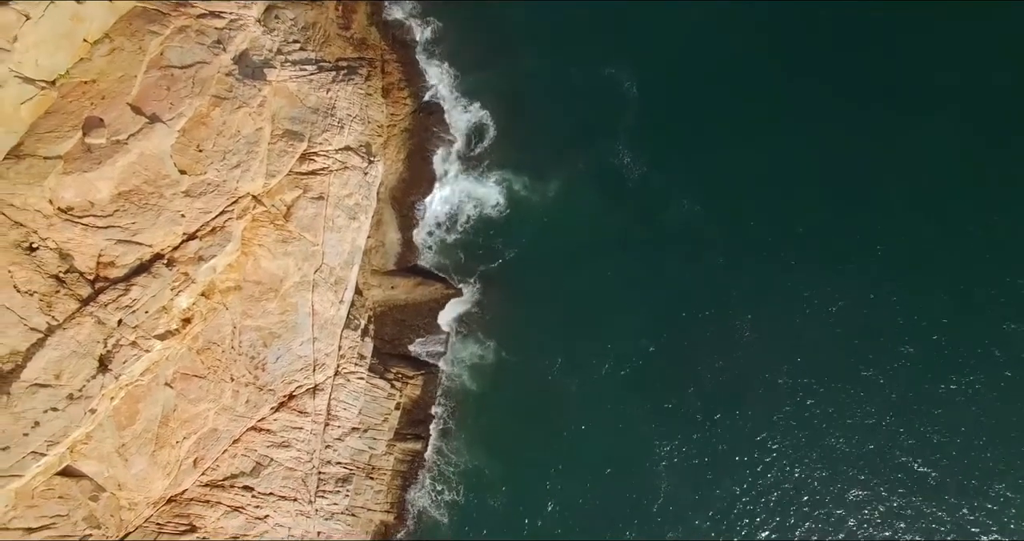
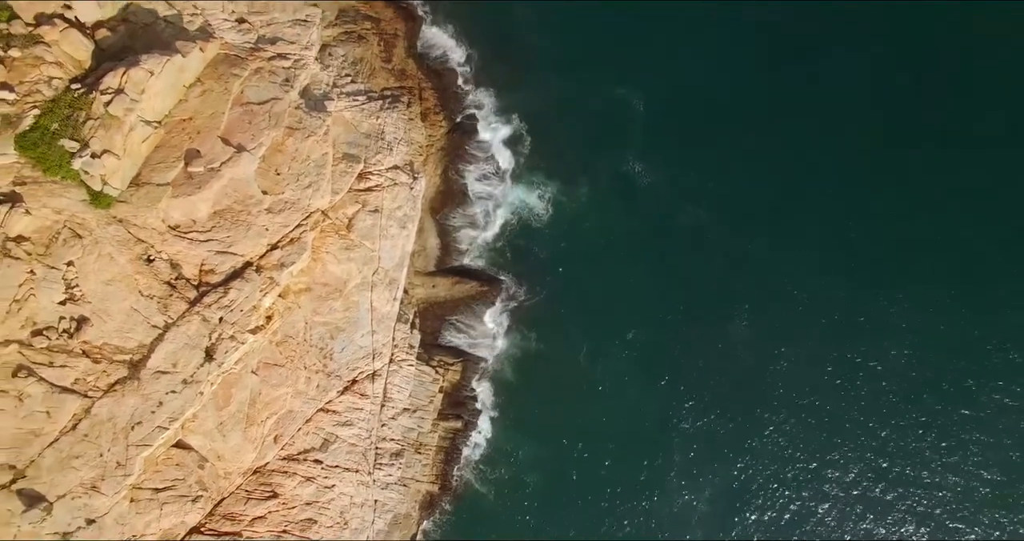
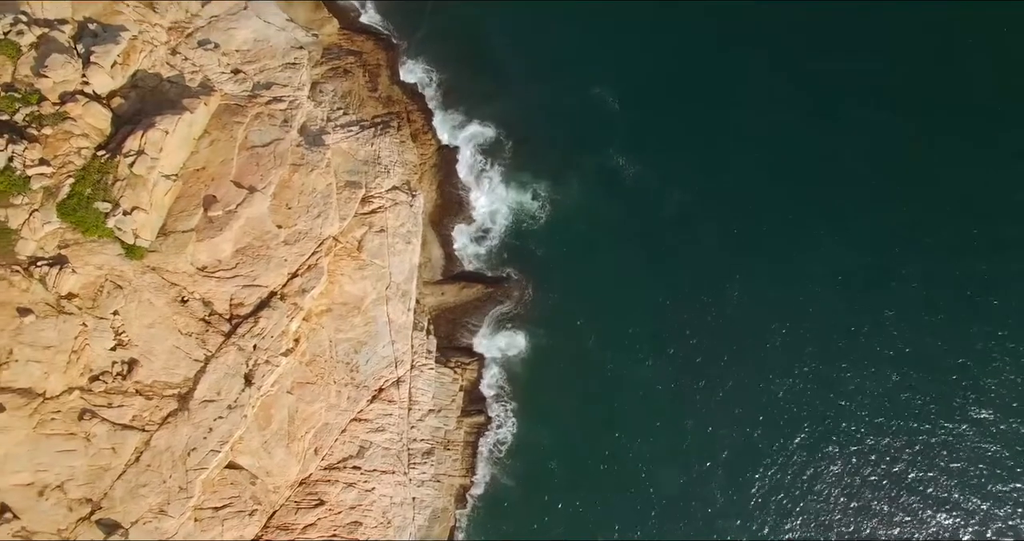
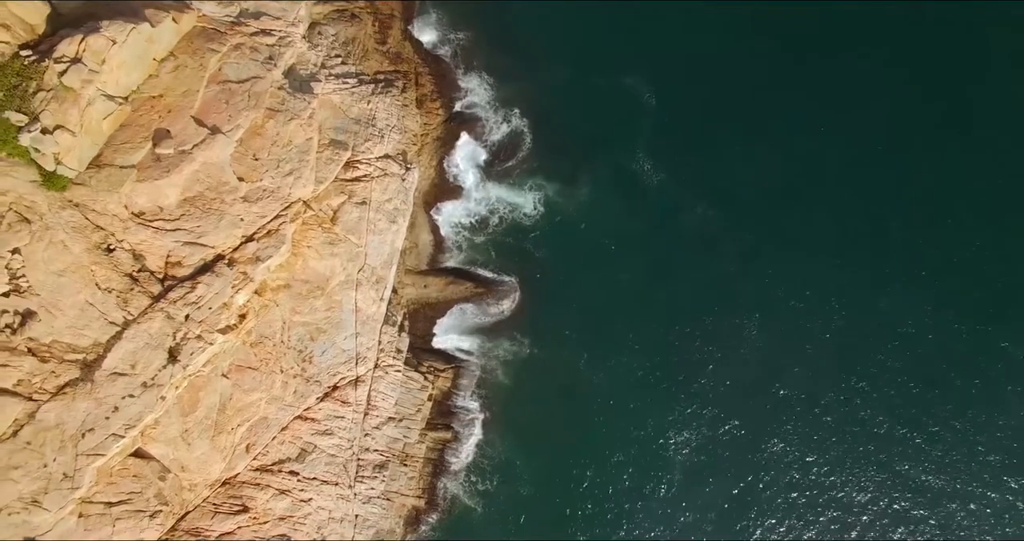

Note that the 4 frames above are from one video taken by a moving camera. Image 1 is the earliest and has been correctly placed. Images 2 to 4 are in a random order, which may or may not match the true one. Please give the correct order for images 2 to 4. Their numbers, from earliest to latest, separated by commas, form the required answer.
4, 2, 3
